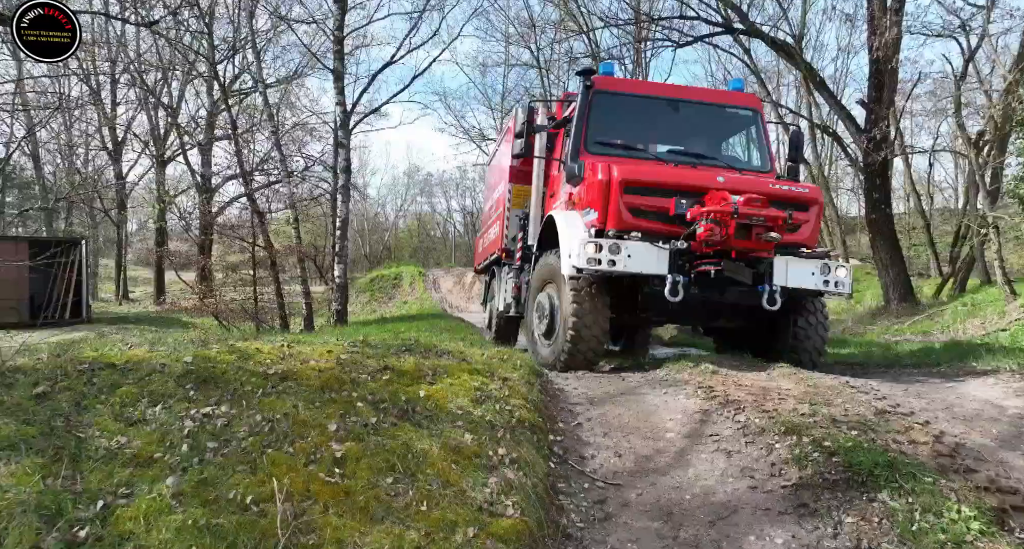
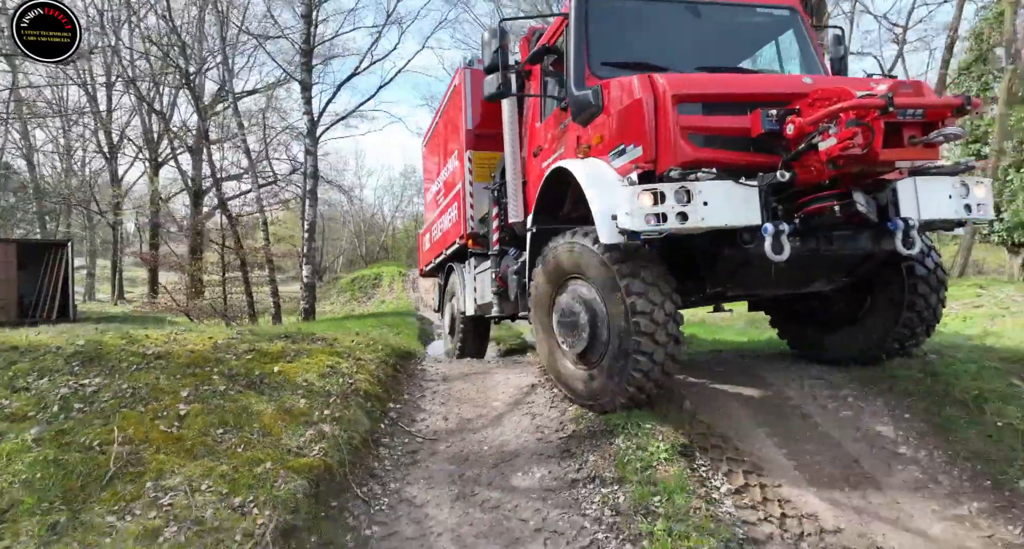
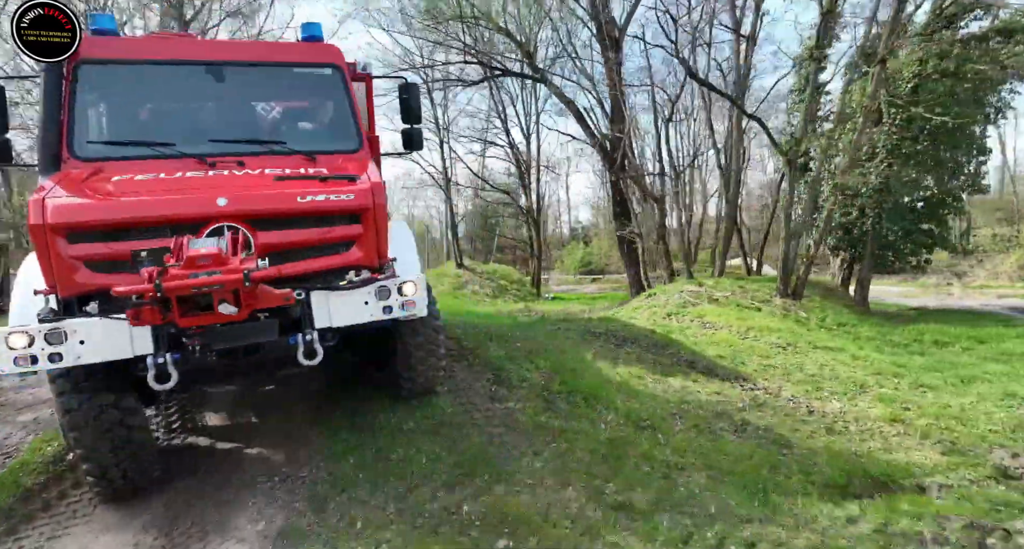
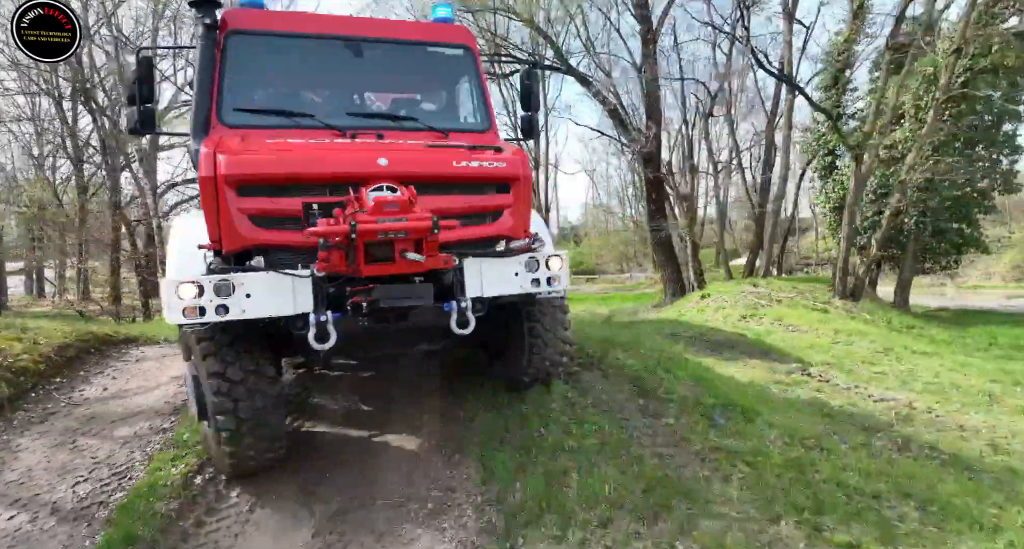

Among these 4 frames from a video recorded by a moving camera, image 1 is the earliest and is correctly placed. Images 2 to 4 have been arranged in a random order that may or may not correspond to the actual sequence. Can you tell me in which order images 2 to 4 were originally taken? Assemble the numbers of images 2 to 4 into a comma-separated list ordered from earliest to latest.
2, 4, 3
